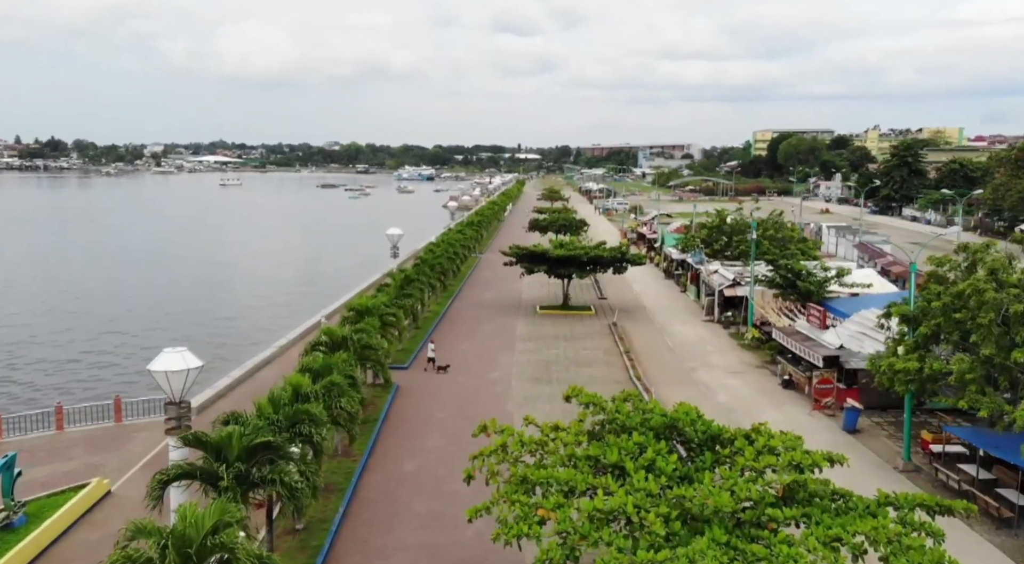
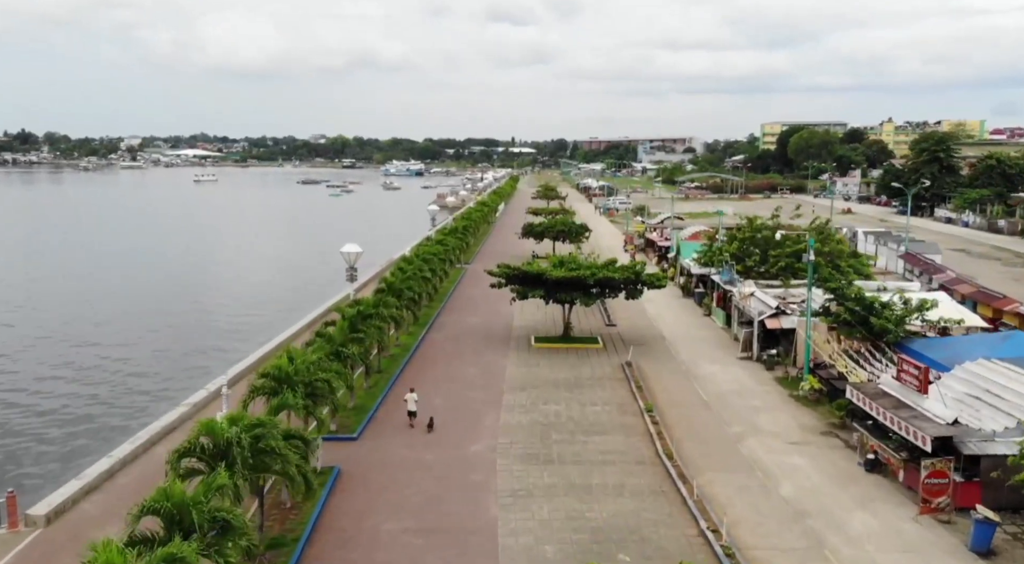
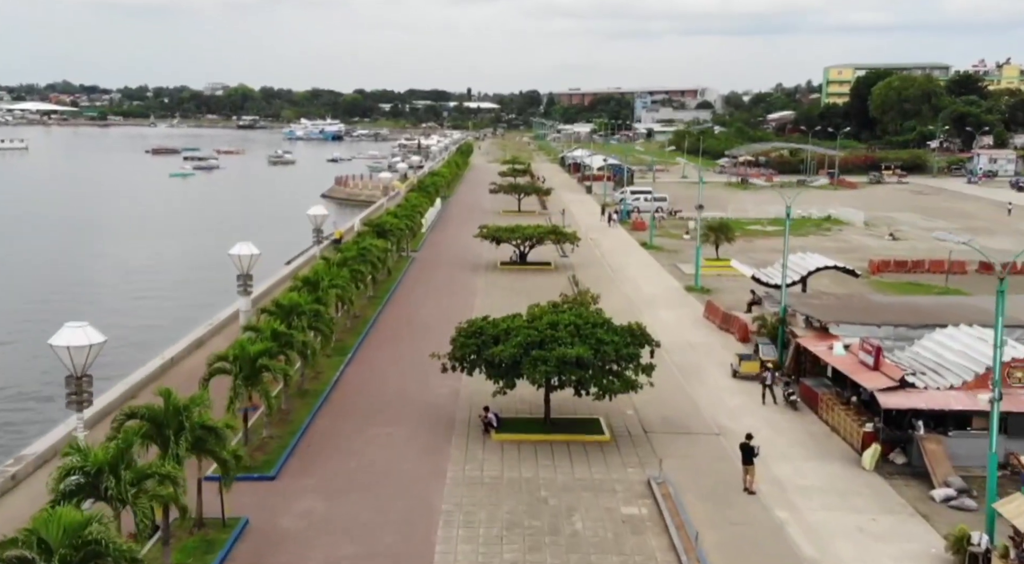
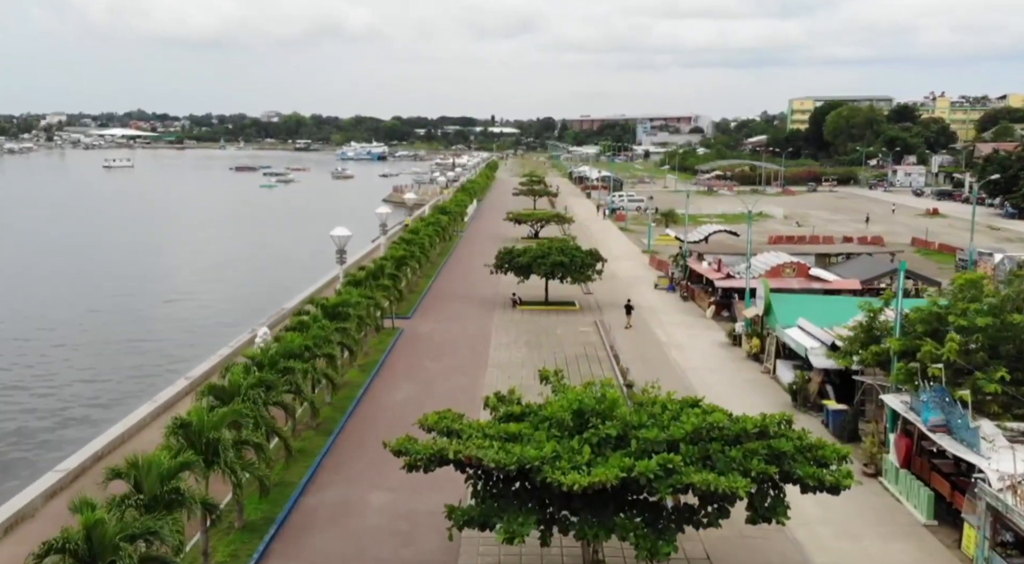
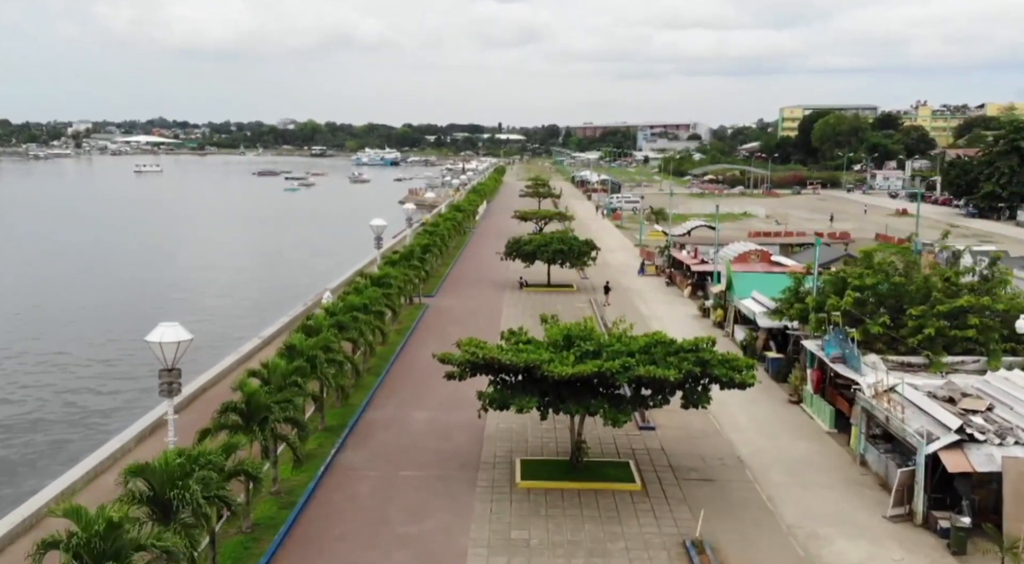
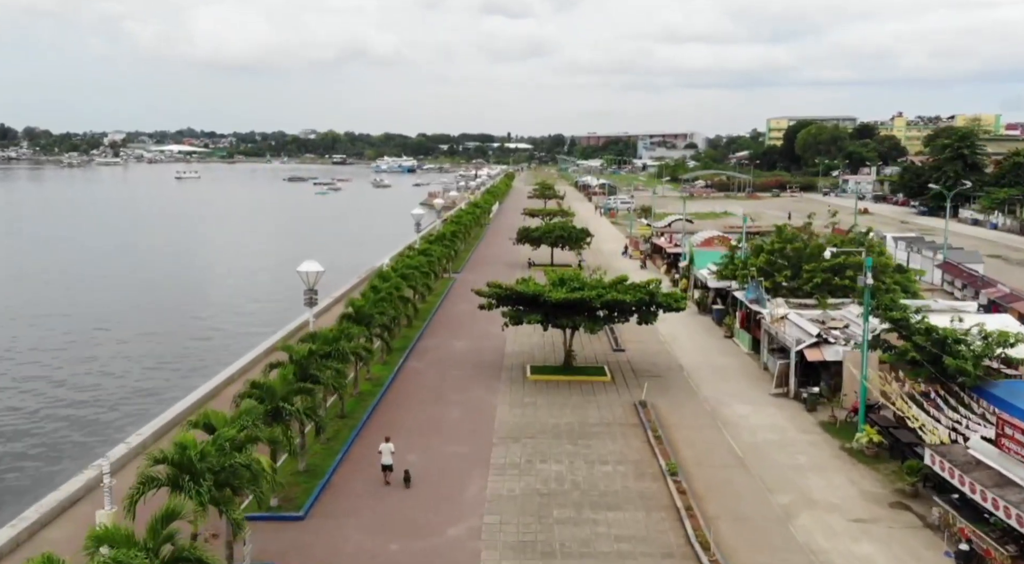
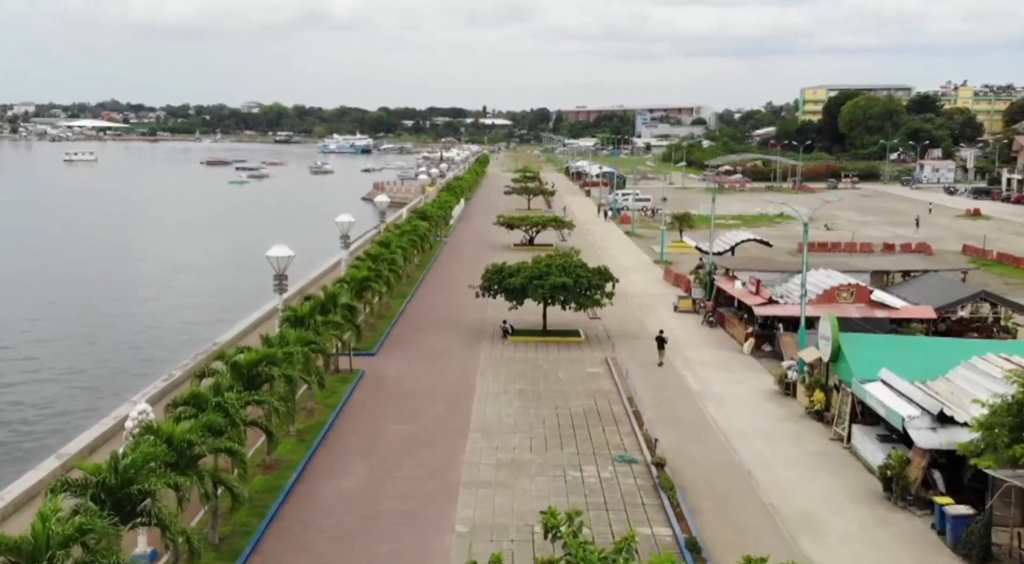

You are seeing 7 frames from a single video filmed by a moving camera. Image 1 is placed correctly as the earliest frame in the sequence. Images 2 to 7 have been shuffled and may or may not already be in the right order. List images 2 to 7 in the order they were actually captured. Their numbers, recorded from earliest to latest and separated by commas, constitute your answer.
2, 6, 5, 4, 7, 3
